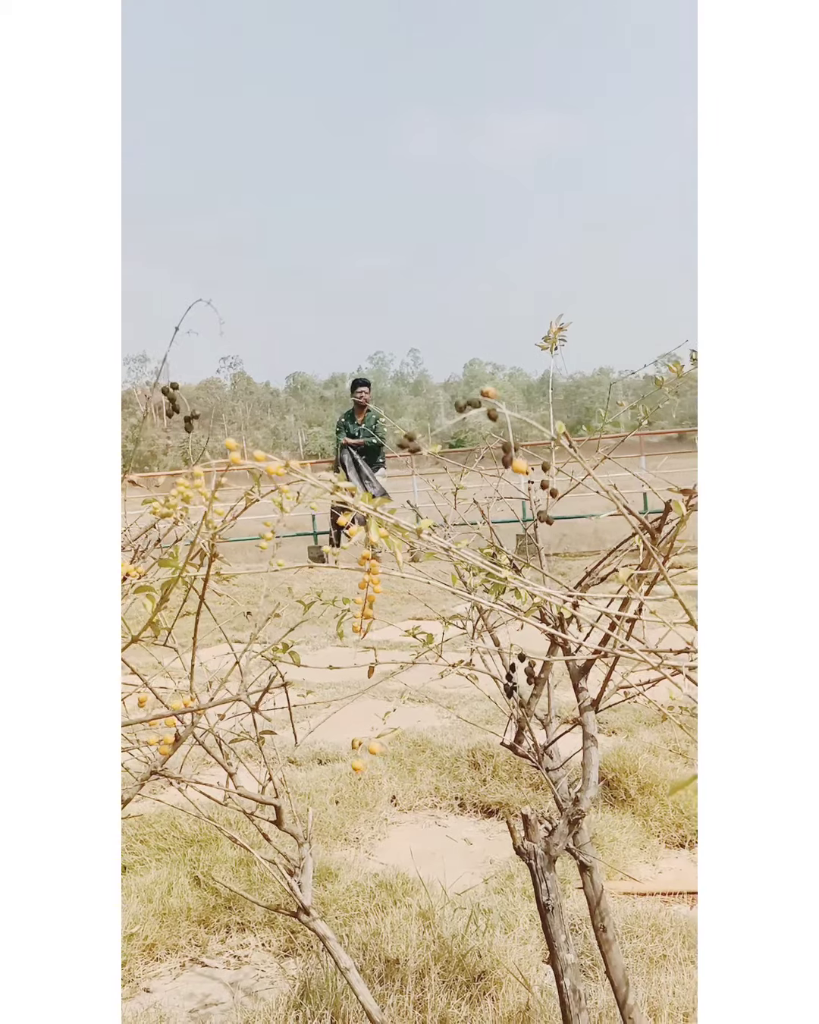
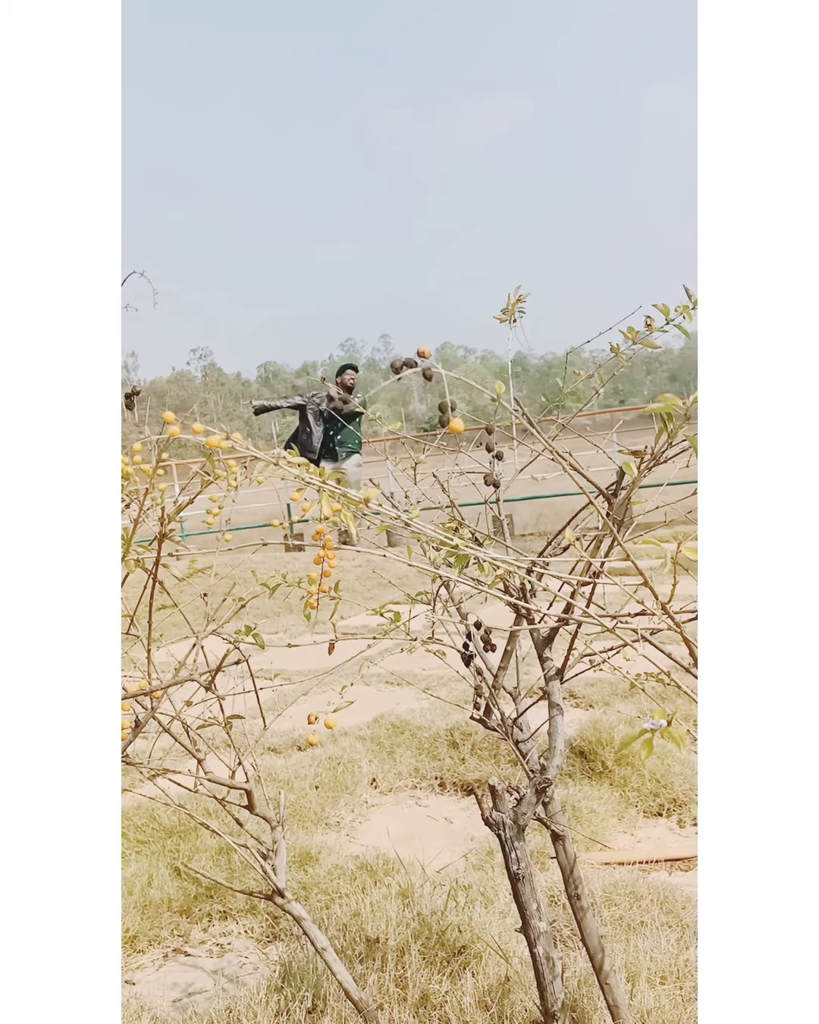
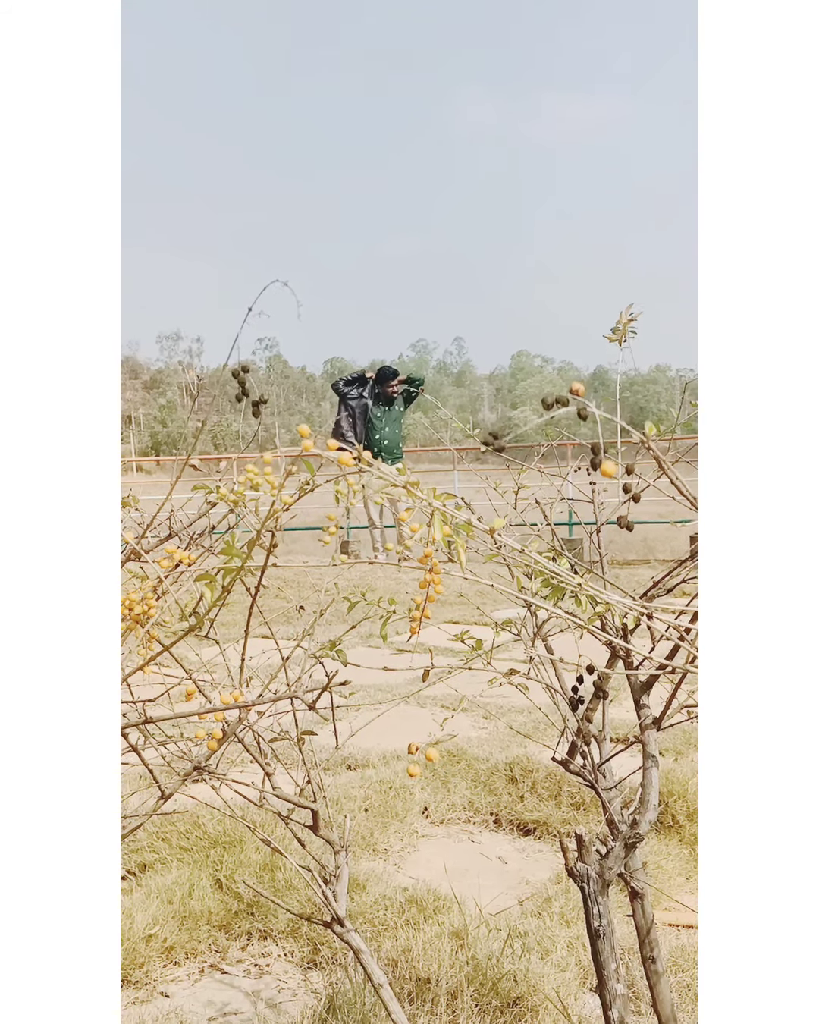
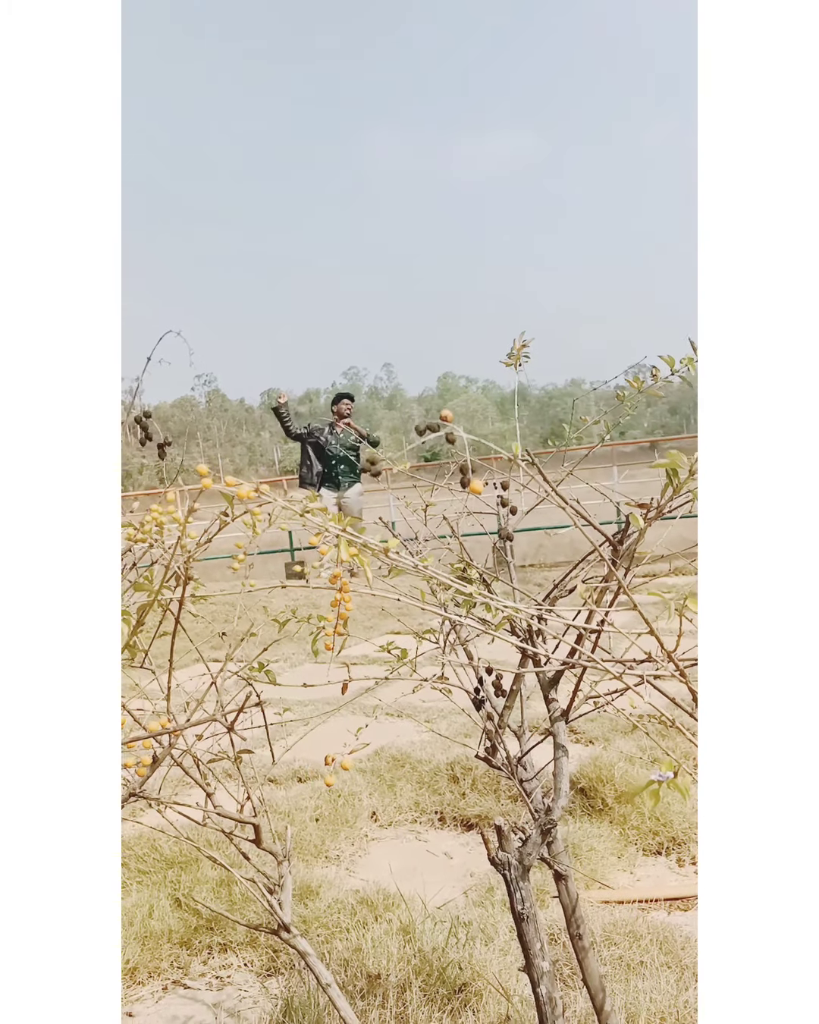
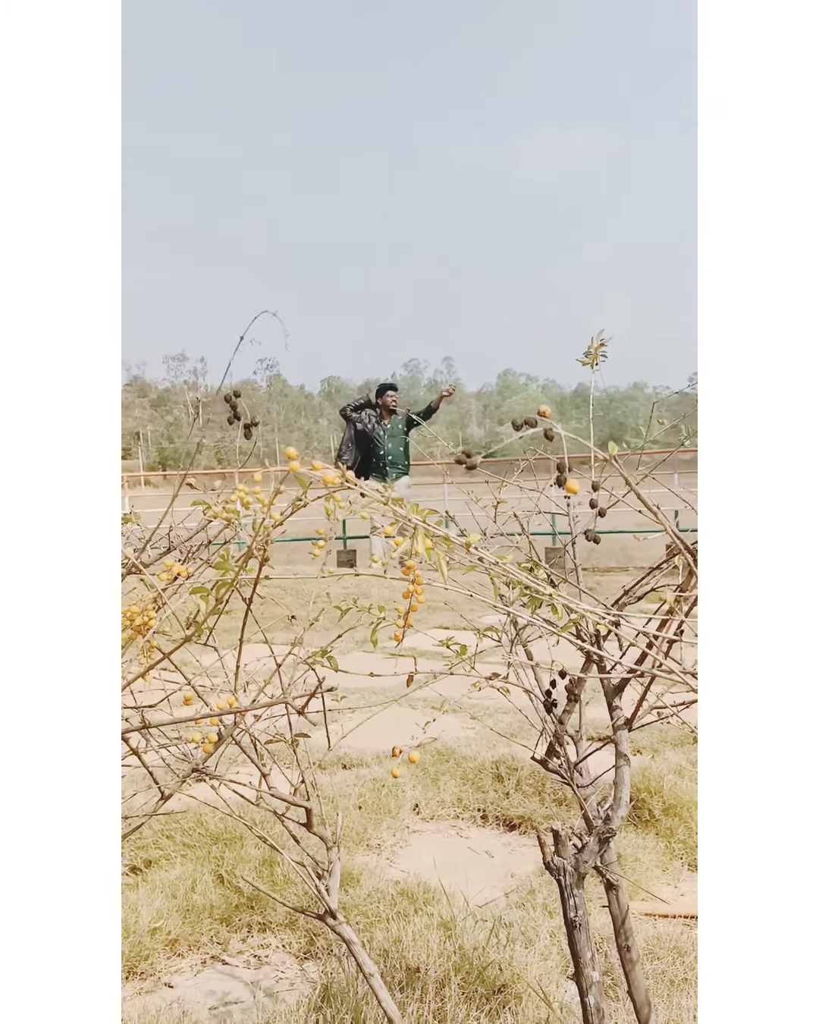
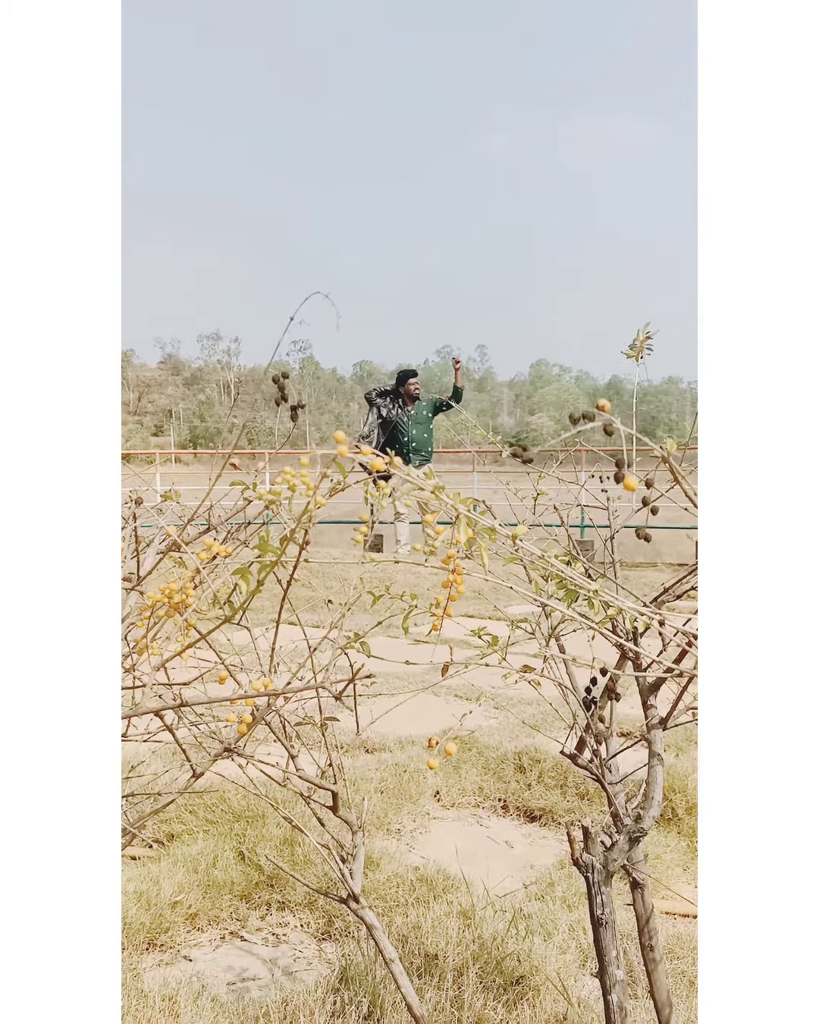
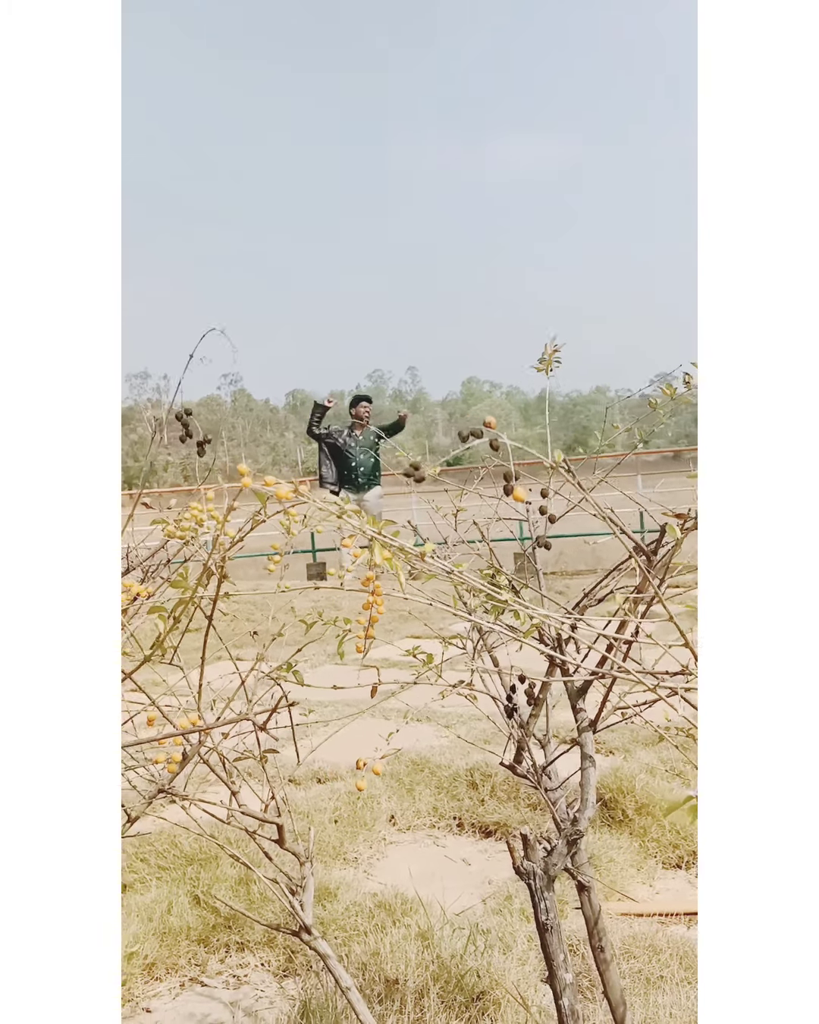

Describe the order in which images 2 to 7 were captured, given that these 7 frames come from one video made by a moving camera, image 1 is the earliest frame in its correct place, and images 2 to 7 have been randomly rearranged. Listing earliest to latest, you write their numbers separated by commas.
2, 4, 7, 5, 6, 3
